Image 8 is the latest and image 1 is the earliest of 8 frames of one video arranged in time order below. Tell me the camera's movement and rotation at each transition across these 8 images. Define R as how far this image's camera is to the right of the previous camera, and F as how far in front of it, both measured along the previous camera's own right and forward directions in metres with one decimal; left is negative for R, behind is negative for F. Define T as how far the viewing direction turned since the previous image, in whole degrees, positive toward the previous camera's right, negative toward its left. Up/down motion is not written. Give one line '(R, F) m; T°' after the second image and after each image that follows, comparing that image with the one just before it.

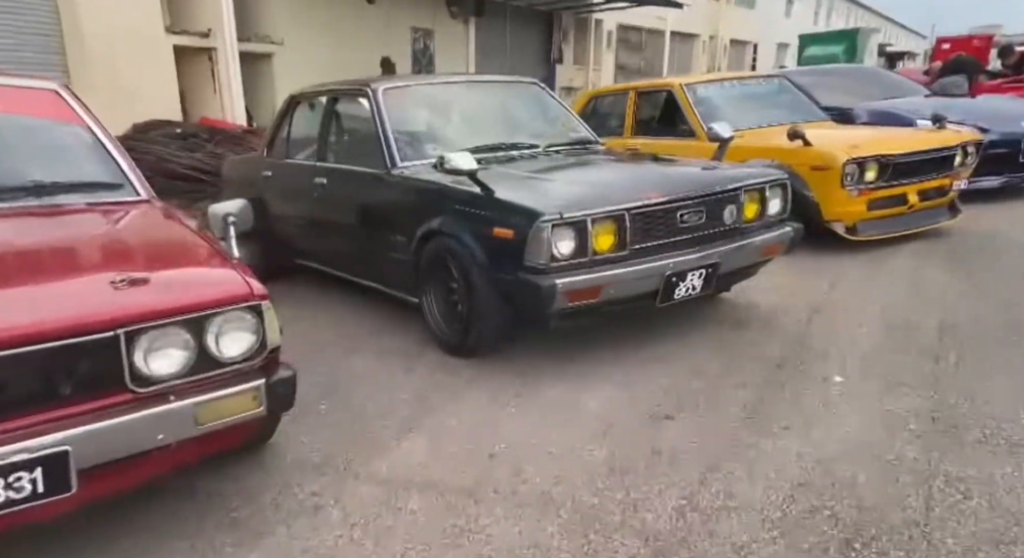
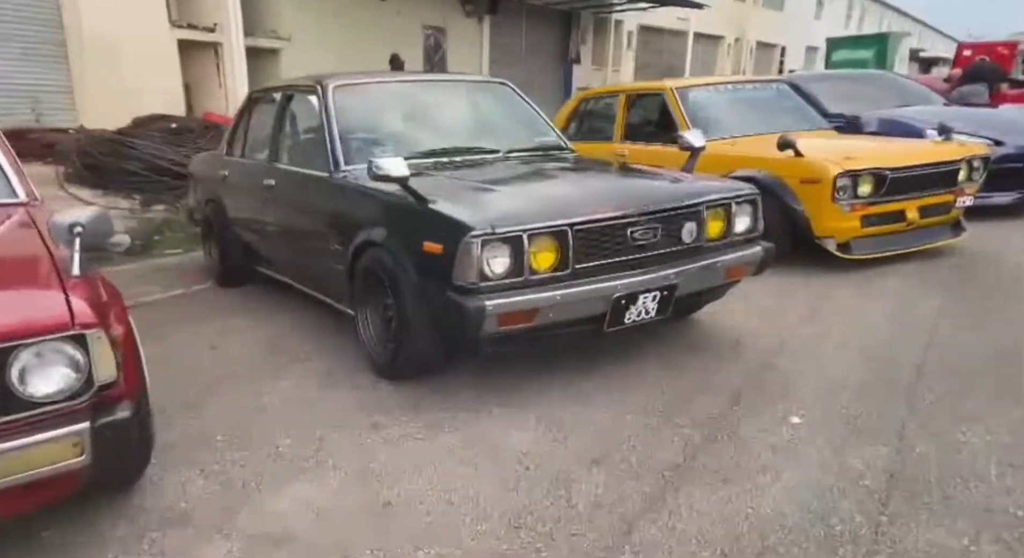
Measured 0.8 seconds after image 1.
(+0.4, +0.3) m; -1°
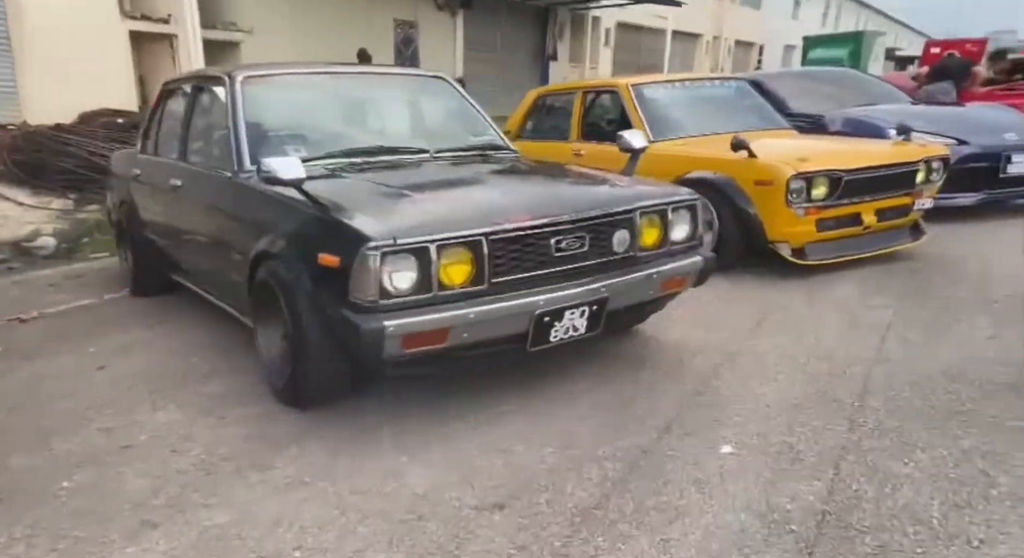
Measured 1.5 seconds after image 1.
(+0.3, +0.3) m; +2°
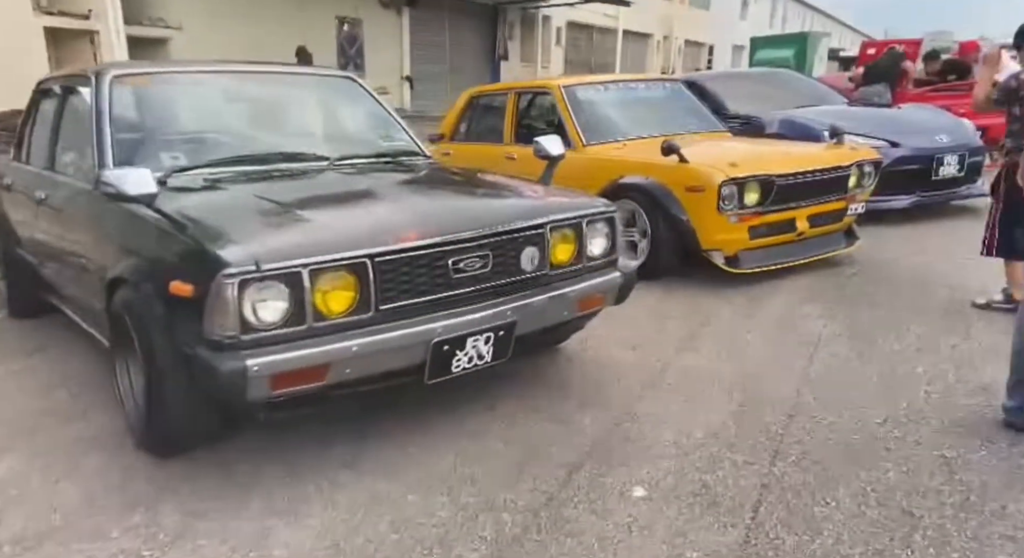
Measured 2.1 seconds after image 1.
(+0.2, +0.2) m; +4°
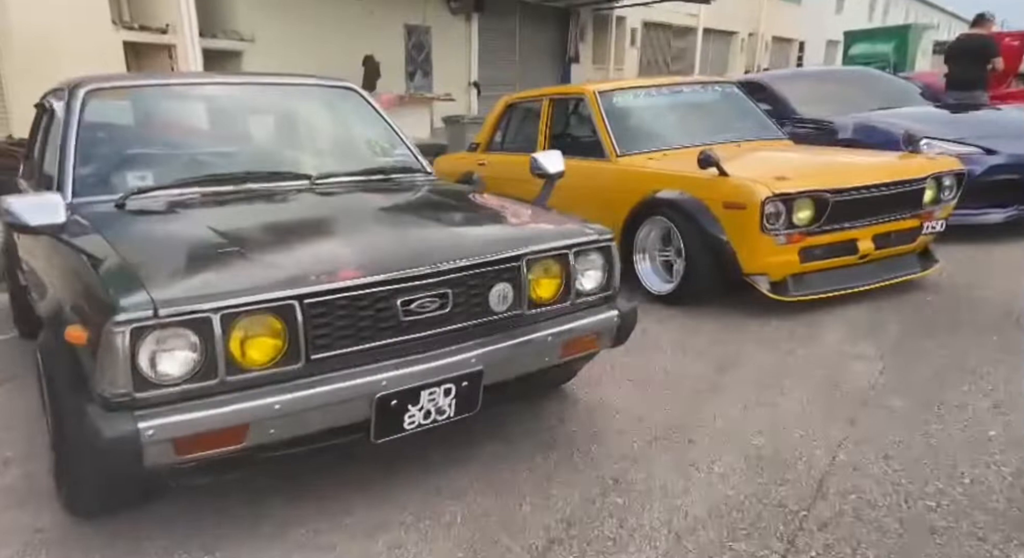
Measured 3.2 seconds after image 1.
(+0.3, +0.4) m; -6°
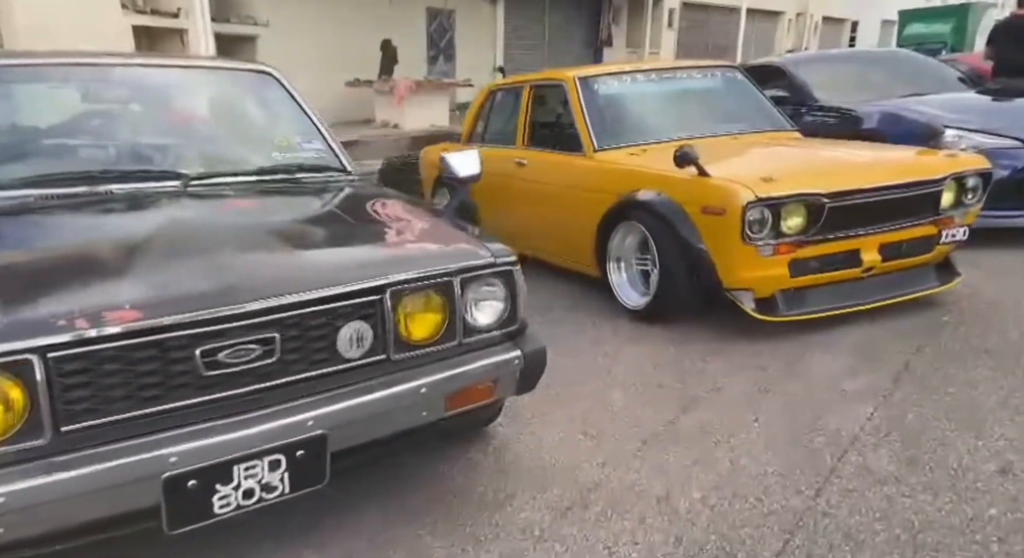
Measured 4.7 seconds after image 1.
(+0.5, +0.5) m; -3°
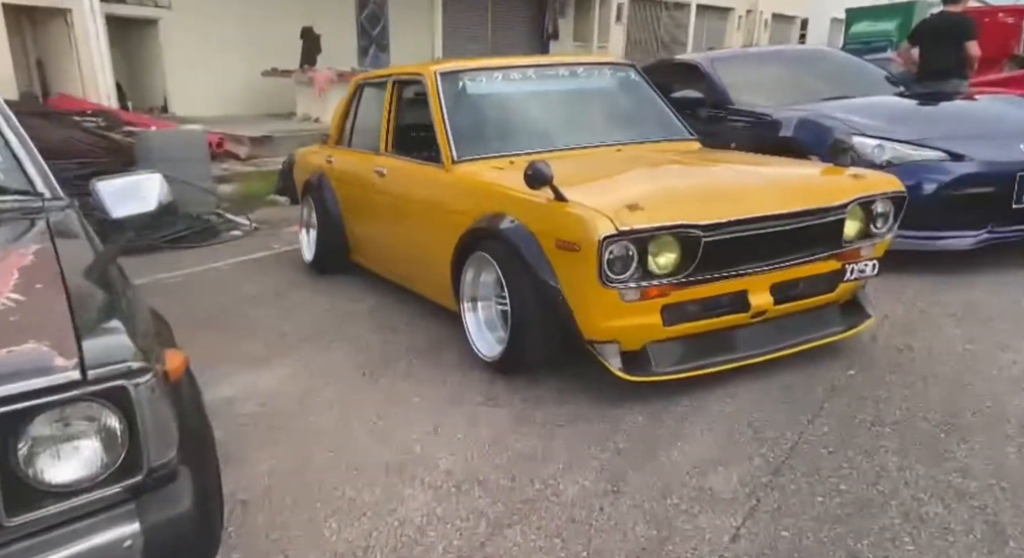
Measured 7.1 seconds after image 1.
(+0.6, +0.7) m; +4°
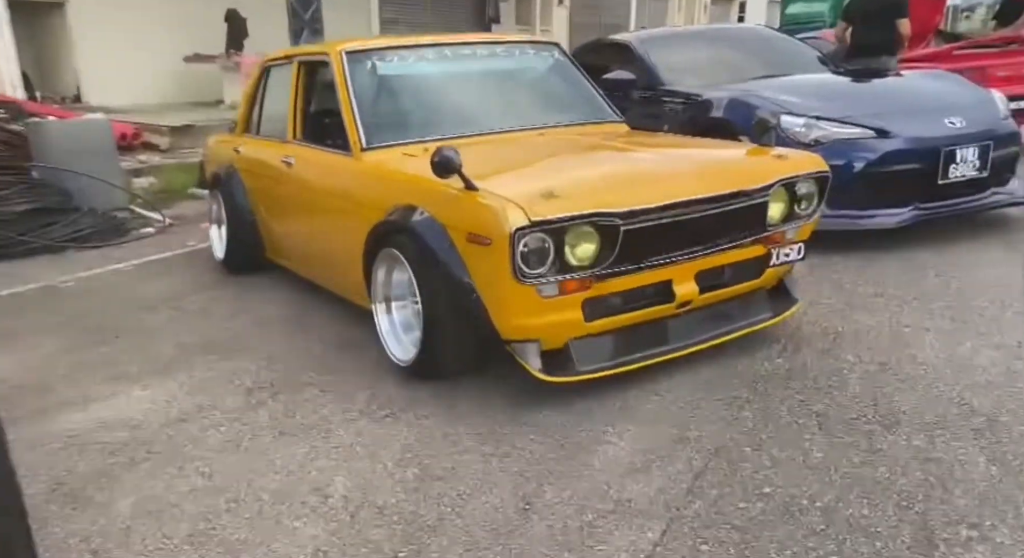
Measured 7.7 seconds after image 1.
(+0.2, +0.2) m; +4°
